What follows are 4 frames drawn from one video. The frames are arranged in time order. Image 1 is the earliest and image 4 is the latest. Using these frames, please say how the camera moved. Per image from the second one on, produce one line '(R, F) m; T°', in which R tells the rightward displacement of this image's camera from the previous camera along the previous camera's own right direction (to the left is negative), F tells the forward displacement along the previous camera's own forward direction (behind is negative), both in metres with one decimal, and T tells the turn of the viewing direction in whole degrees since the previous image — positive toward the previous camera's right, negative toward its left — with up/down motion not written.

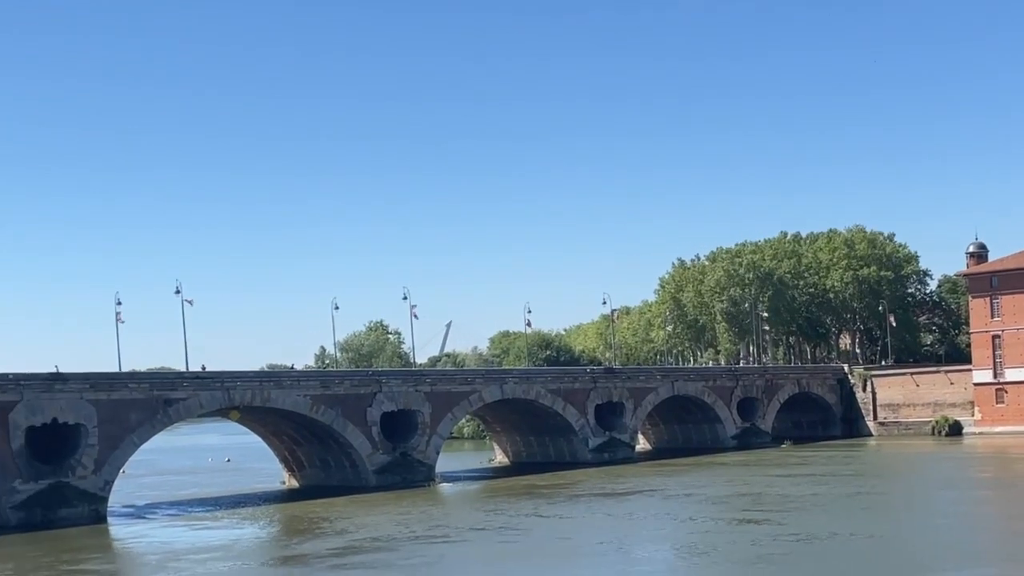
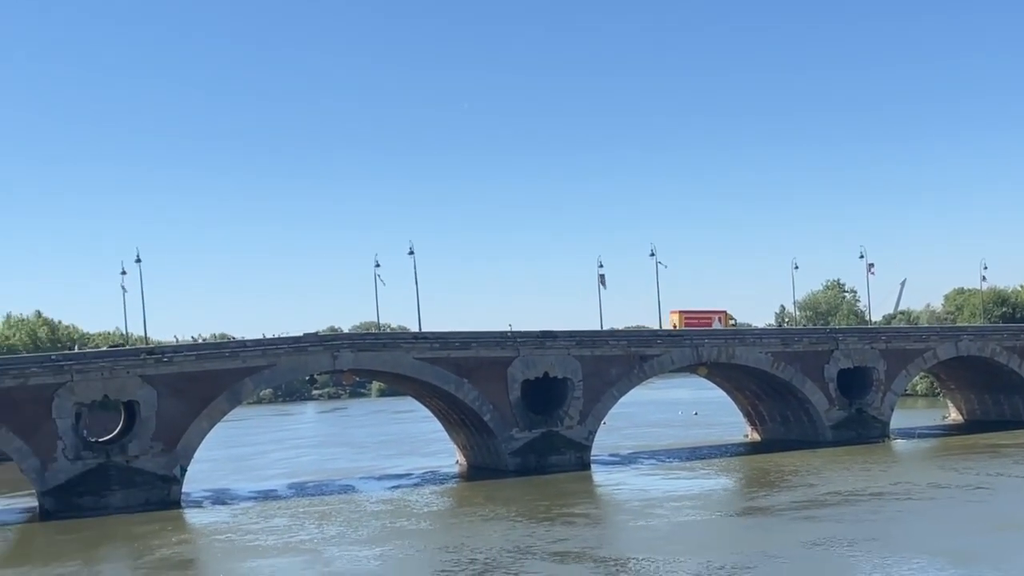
(-1.4, -1.2) m; -16°
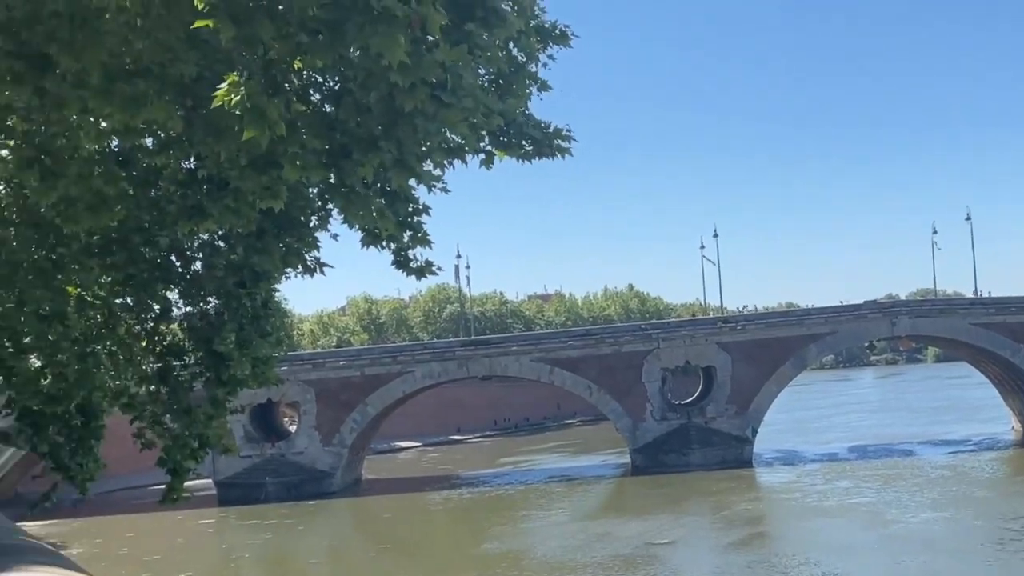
(-1.5, -1.3) m; -18°
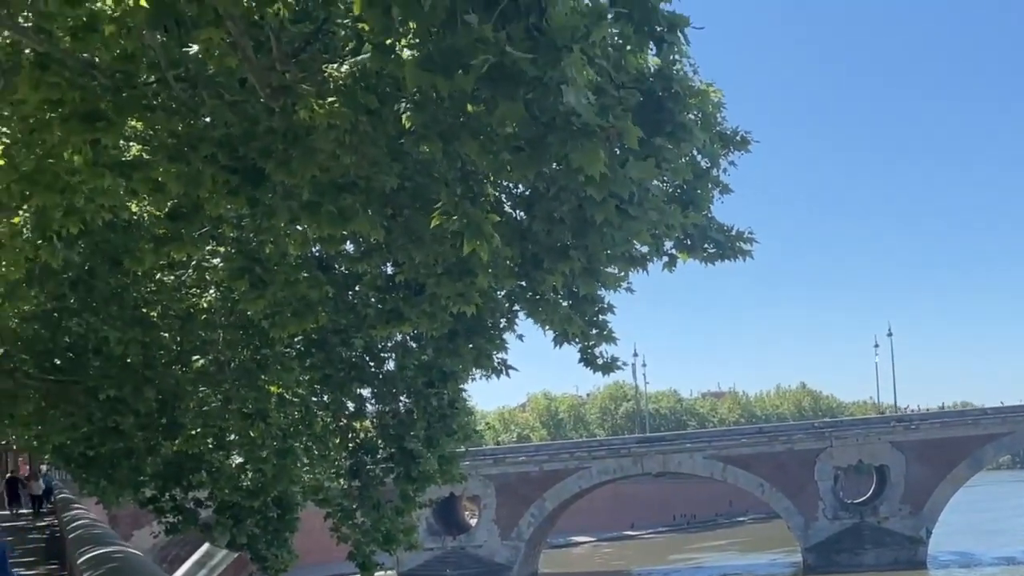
(-0.5, -0.4) m; -6°
